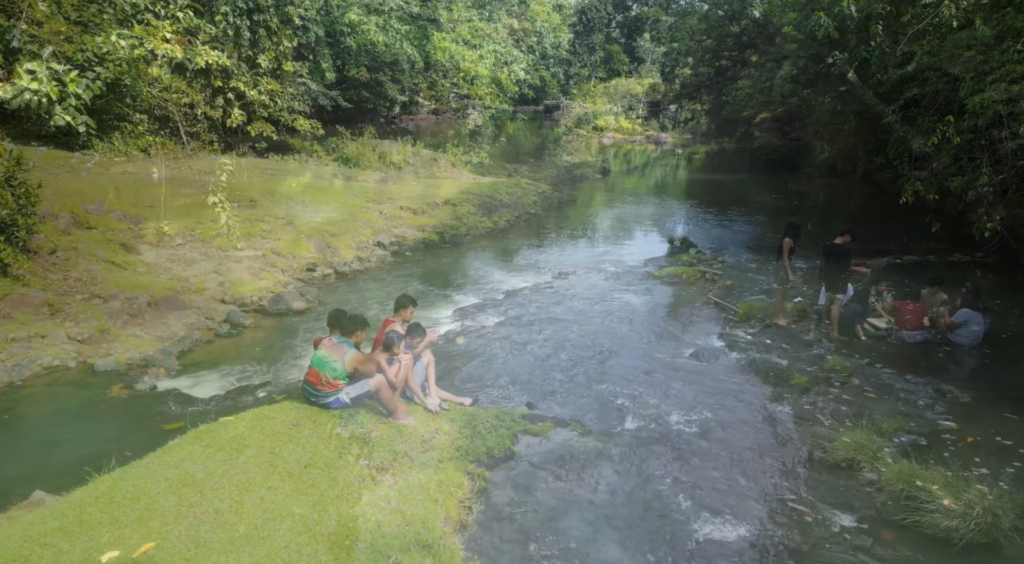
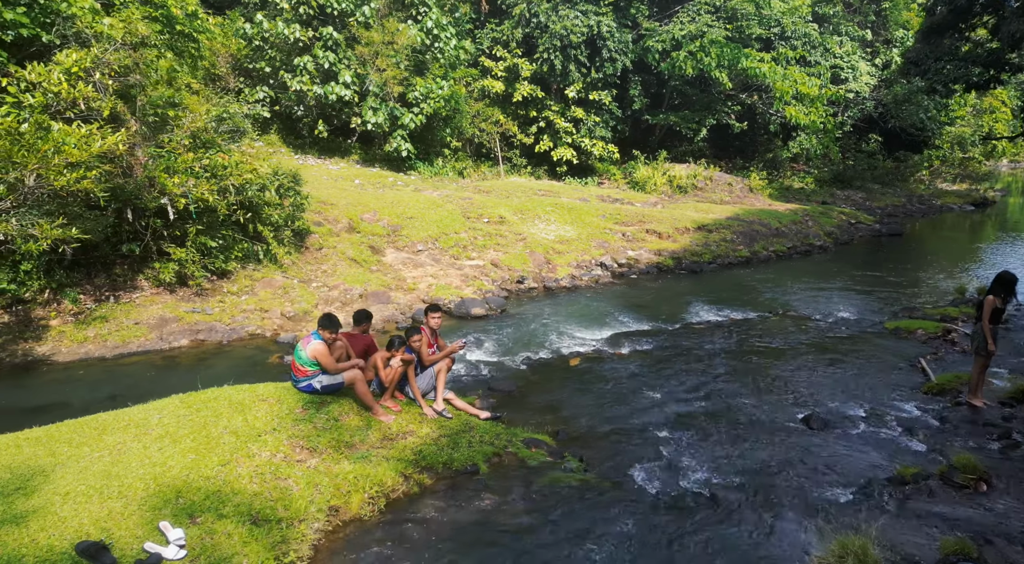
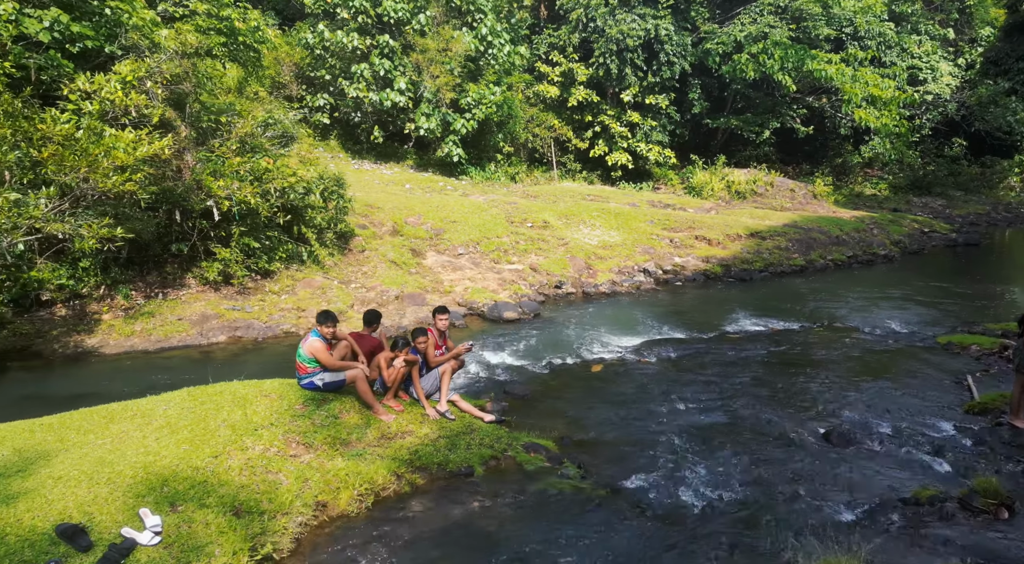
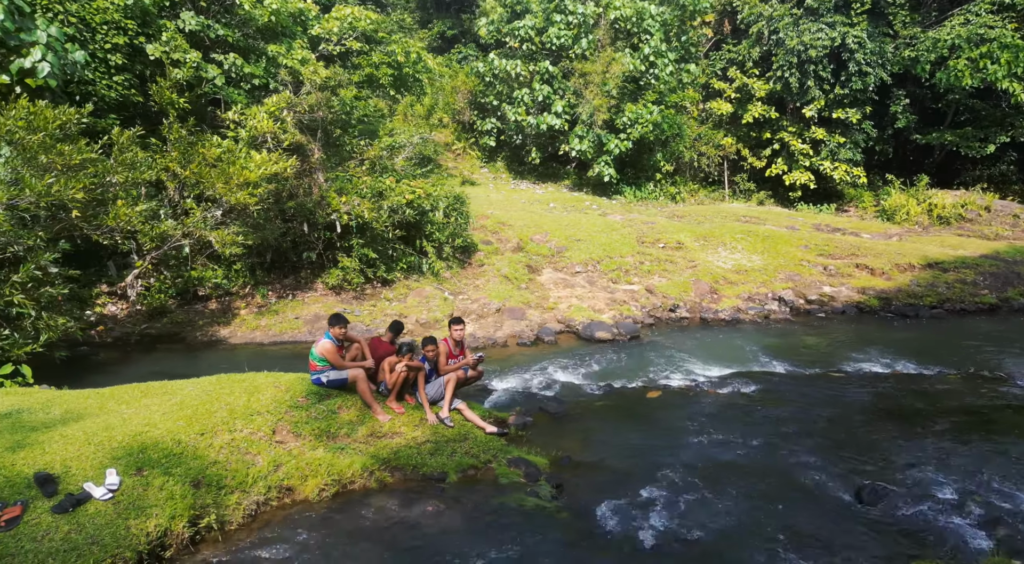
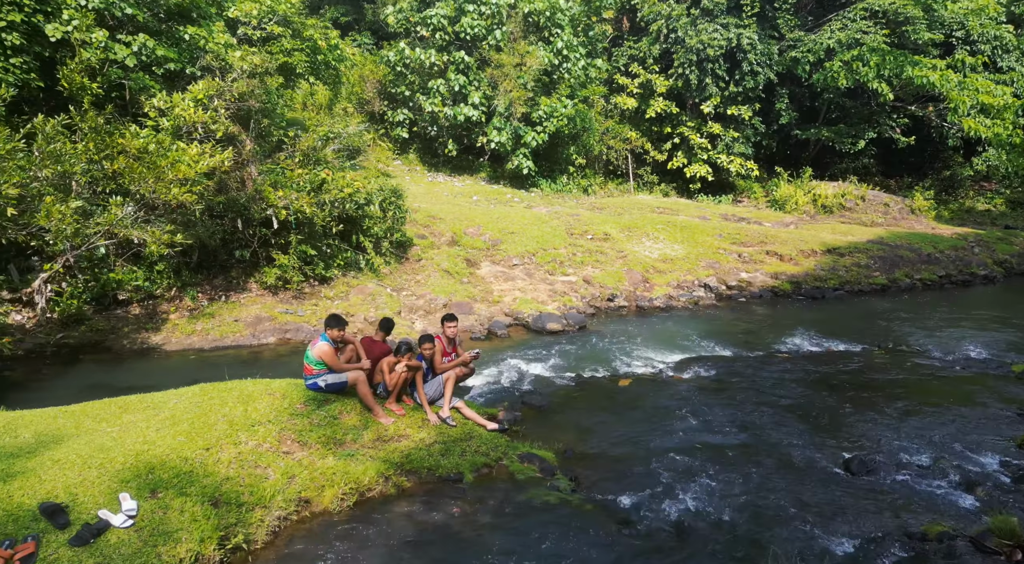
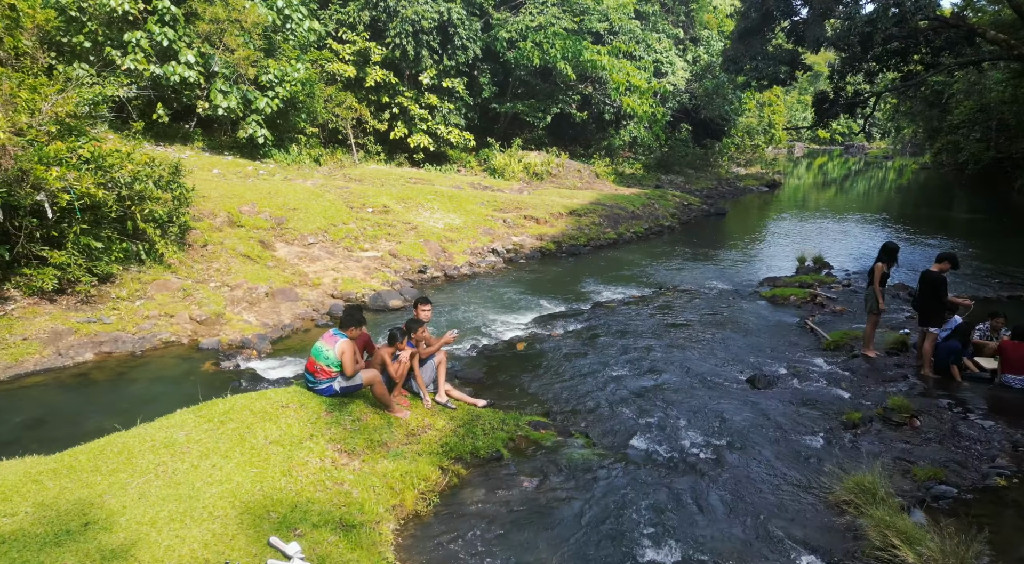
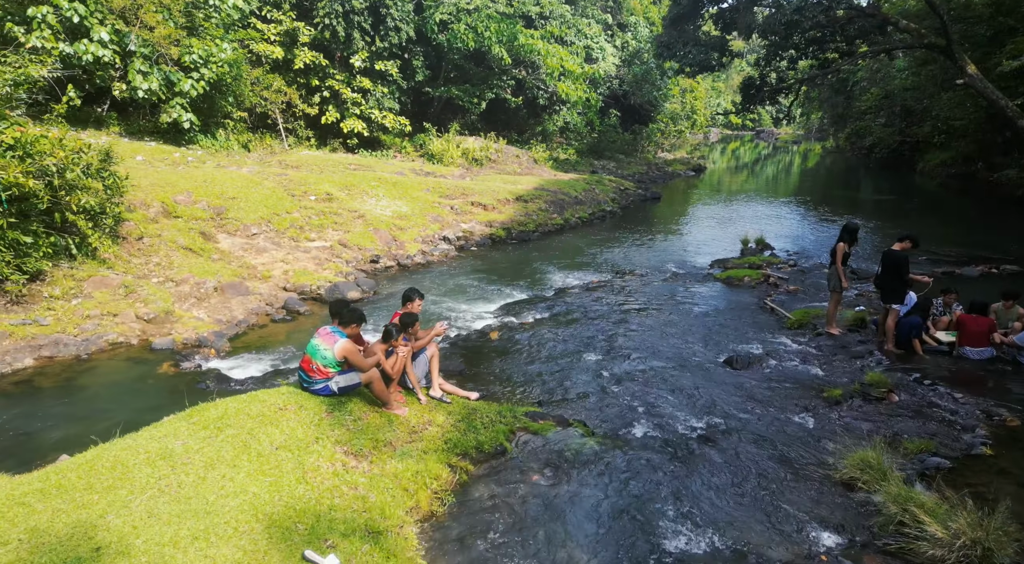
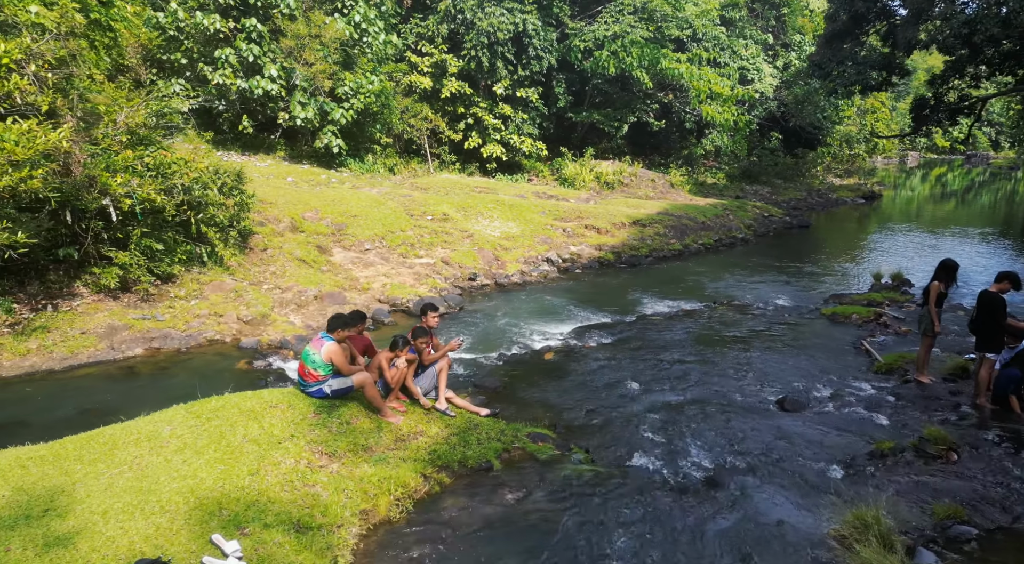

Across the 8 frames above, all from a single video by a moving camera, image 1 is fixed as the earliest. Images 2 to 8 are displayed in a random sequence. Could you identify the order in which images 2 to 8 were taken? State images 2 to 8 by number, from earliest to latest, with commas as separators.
7, 6, 8, 2, 3, 5, 4
